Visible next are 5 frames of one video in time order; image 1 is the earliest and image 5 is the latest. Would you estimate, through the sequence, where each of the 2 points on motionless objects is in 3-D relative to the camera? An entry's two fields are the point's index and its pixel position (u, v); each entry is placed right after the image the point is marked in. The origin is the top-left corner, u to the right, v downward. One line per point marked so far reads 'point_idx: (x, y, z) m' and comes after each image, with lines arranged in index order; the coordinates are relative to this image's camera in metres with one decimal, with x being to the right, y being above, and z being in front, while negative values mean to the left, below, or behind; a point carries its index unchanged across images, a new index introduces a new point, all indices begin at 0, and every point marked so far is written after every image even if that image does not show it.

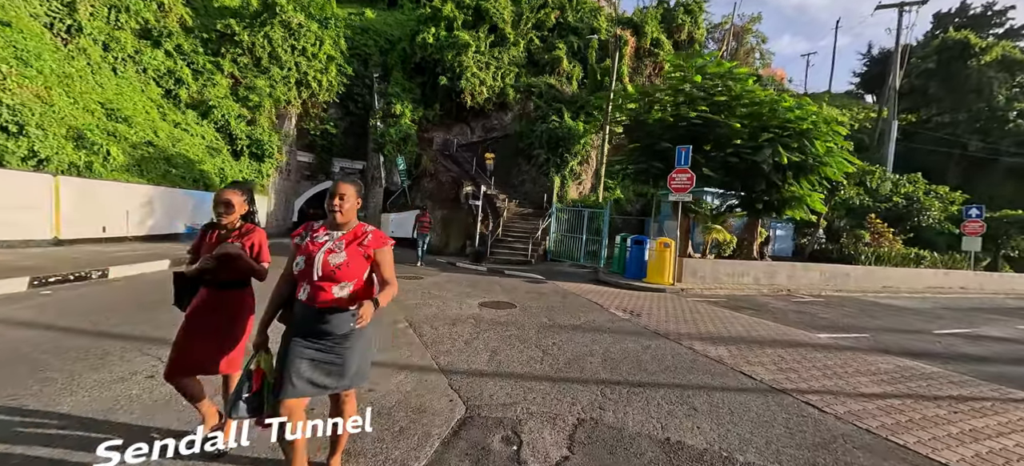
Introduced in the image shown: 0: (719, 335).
0: (+3.3, -1.6, +6.2) m
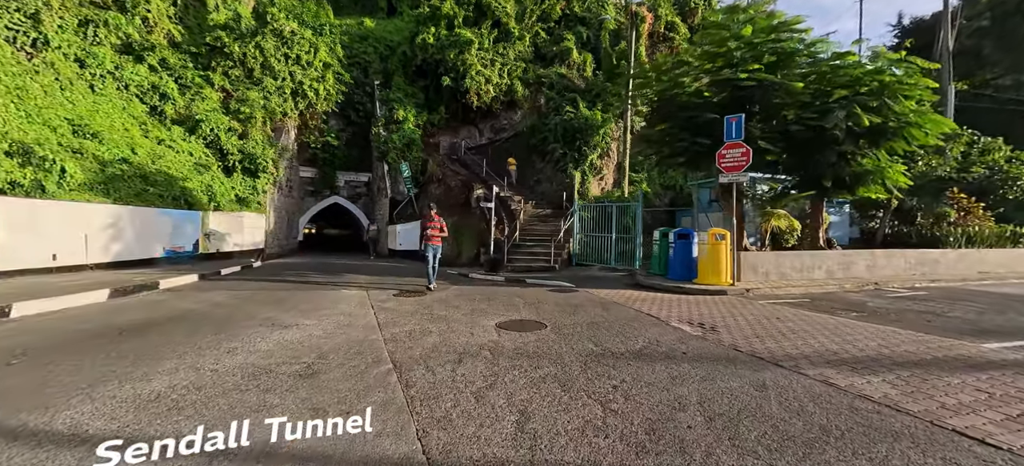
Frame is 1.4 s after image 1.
0: (+3.6, -1.3, +4.2) m
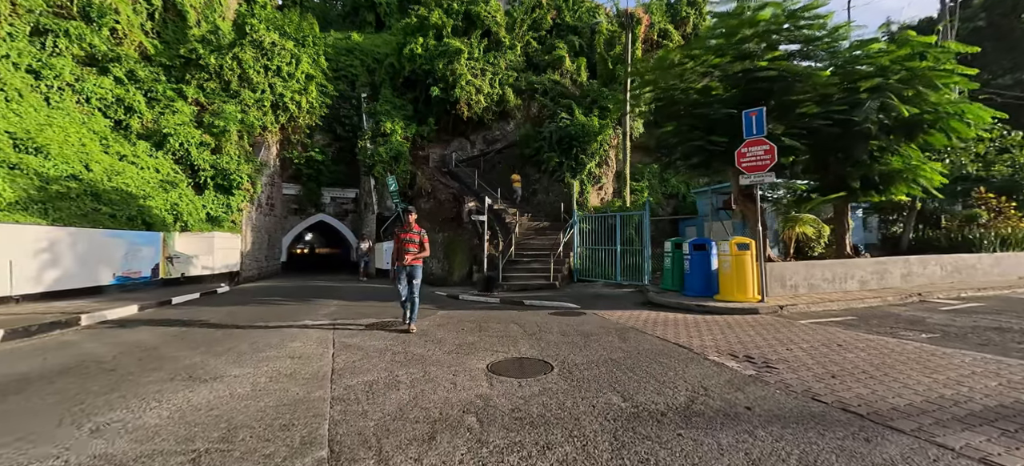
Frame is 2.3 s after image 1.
0: (+3.6, -1.3, +3.0) m
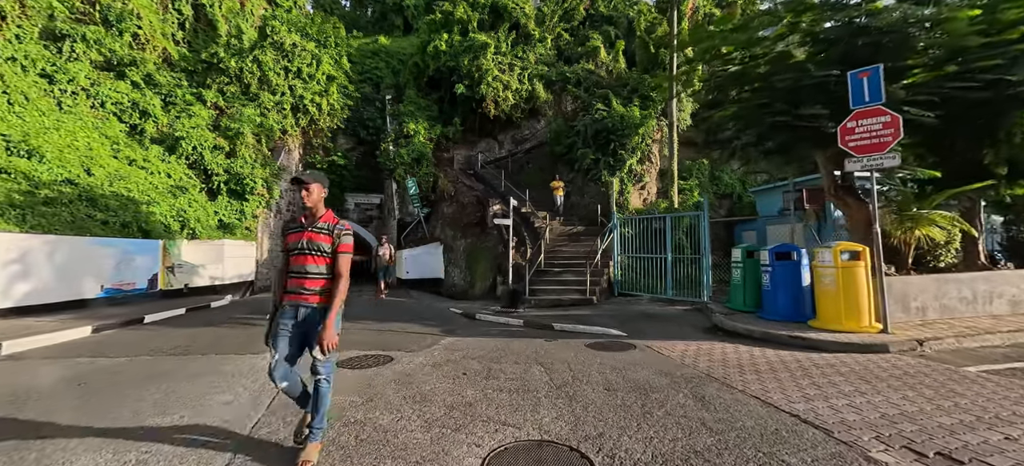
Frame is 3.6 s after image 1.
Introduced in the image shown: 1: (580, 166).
0: (+3.6, -1.3, +0.9) m
1: (+2.8, +2.7, +15.9) m
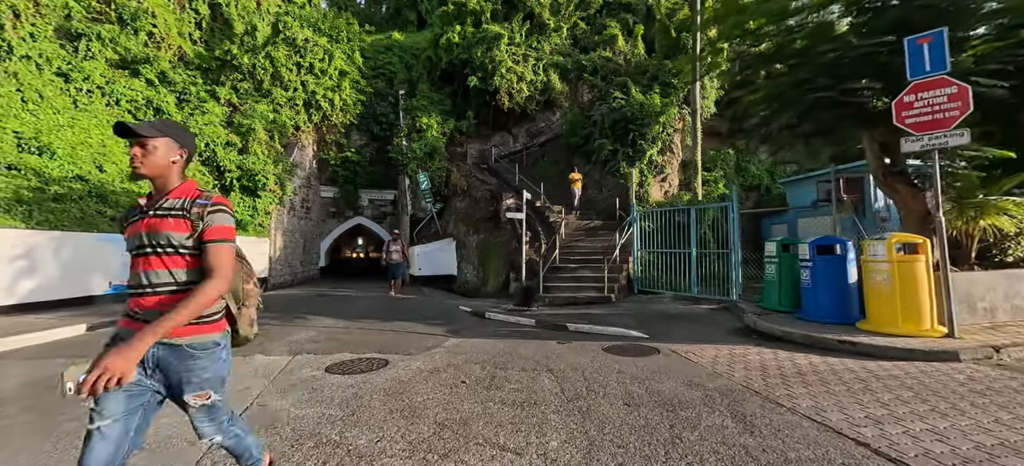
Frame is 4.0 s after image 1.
0: (+3.5, -1.2, +0.3) m
1: (+3.3, +2.9, +15.3) m
